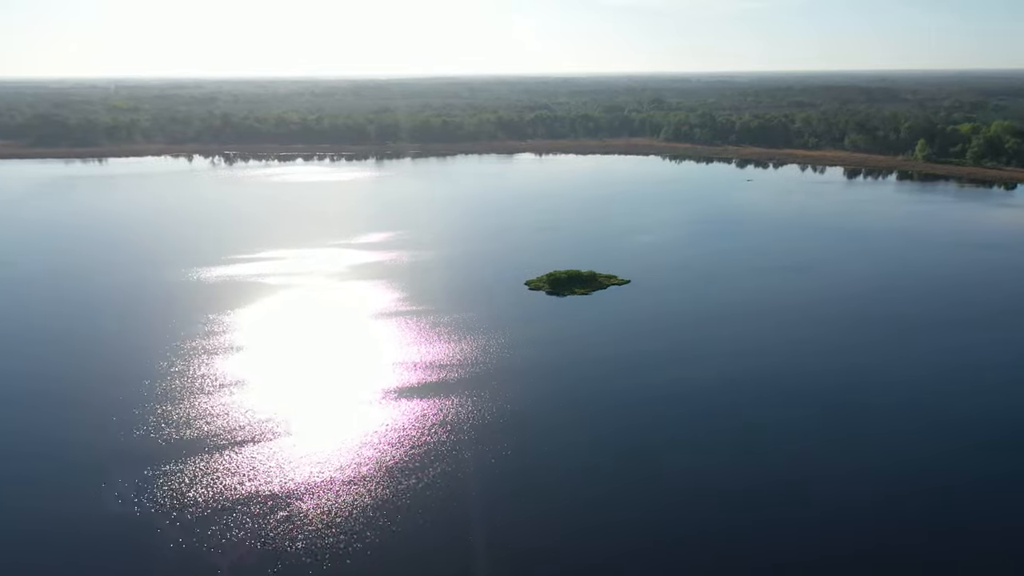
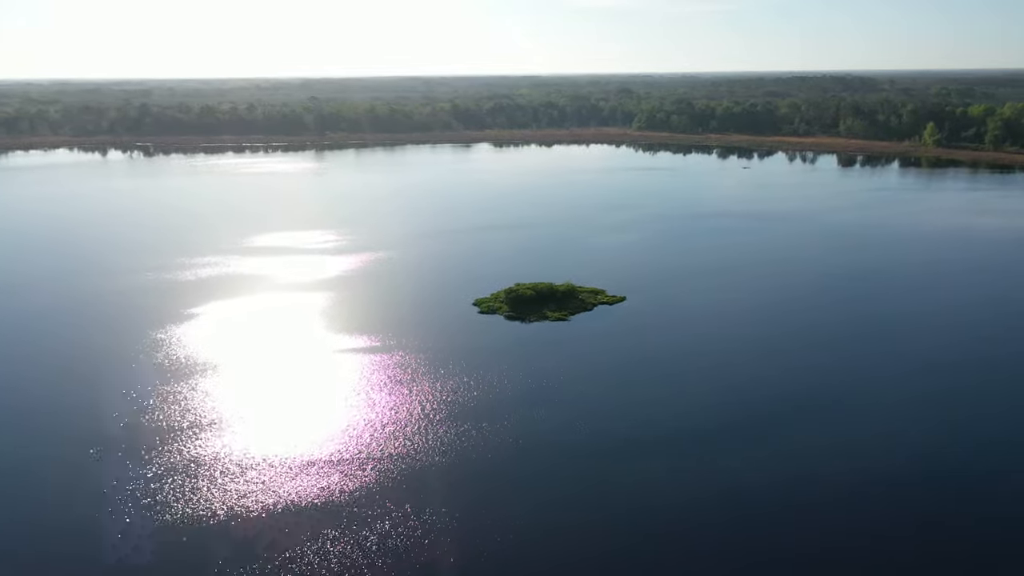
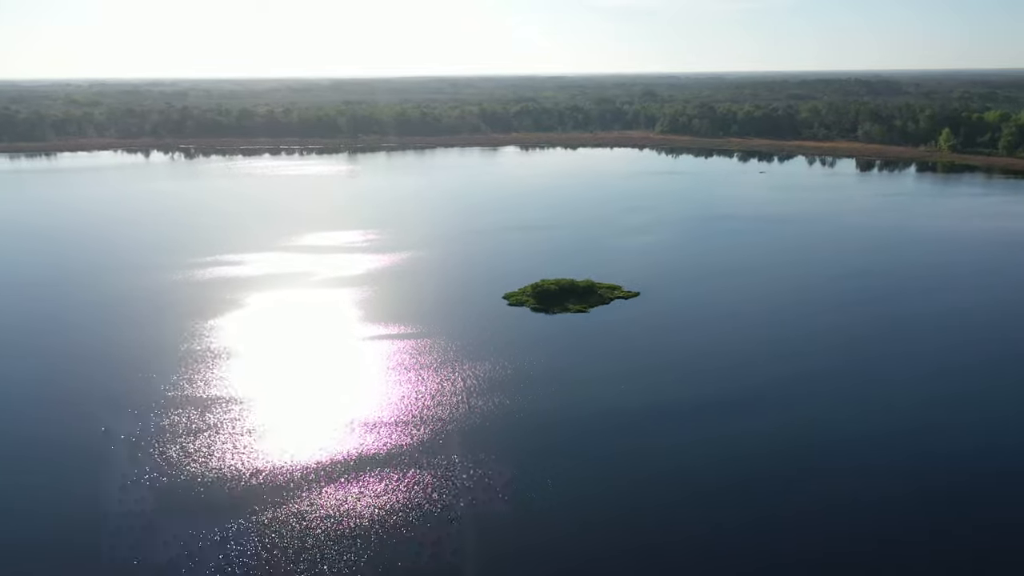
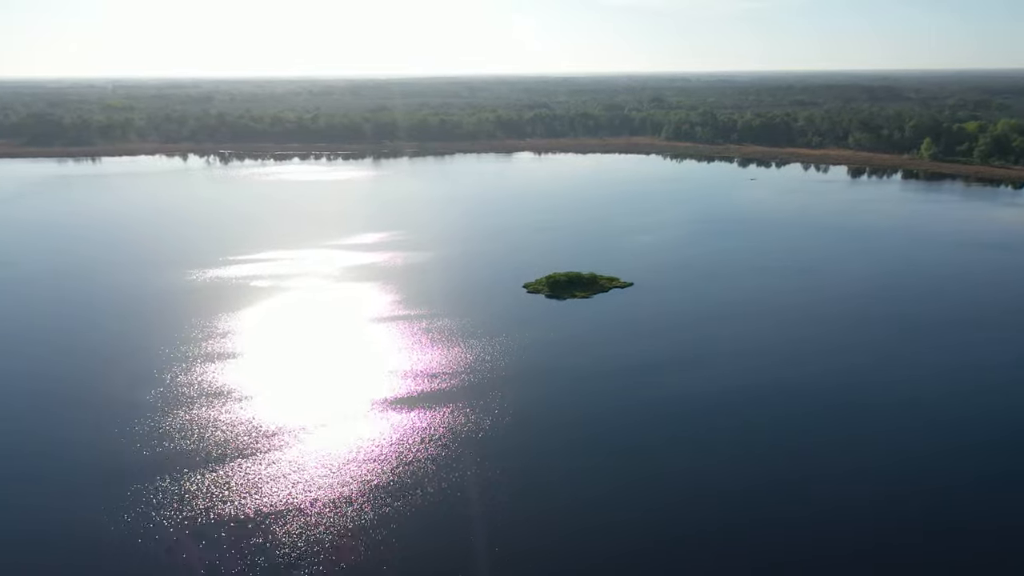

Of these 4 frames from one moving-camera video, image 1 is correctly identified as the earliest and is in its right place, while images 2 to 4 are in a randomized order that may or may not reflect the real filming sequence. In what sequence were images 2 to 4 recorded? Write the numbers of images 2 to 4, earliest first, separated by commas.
4, 3, 2
